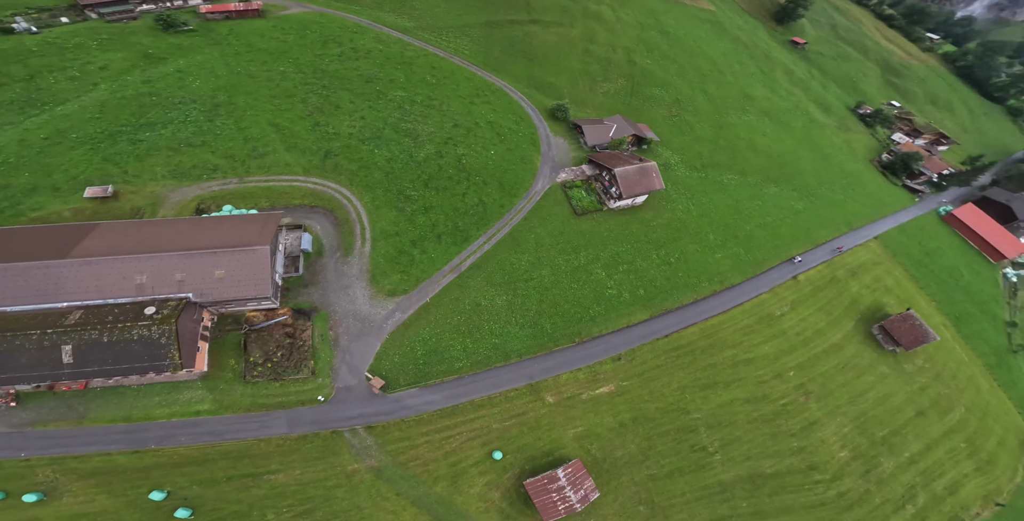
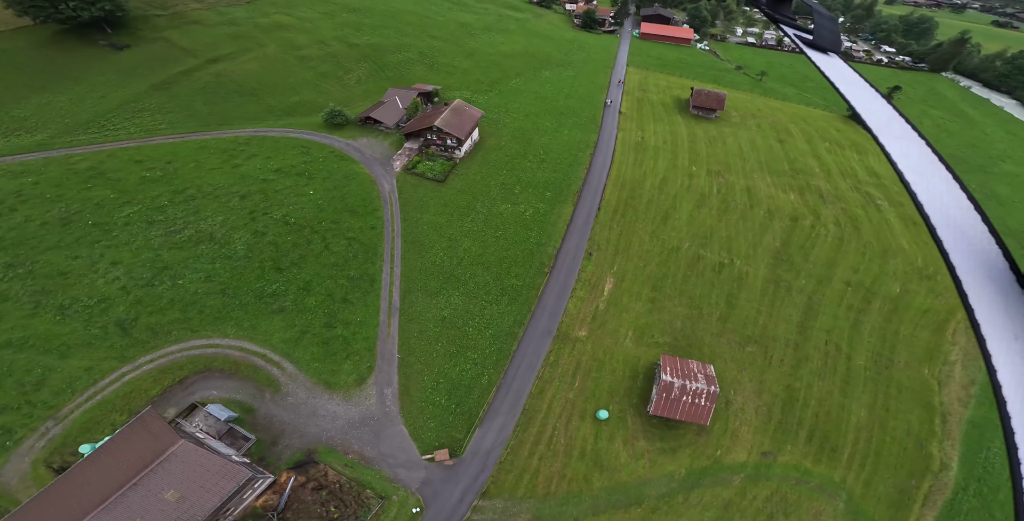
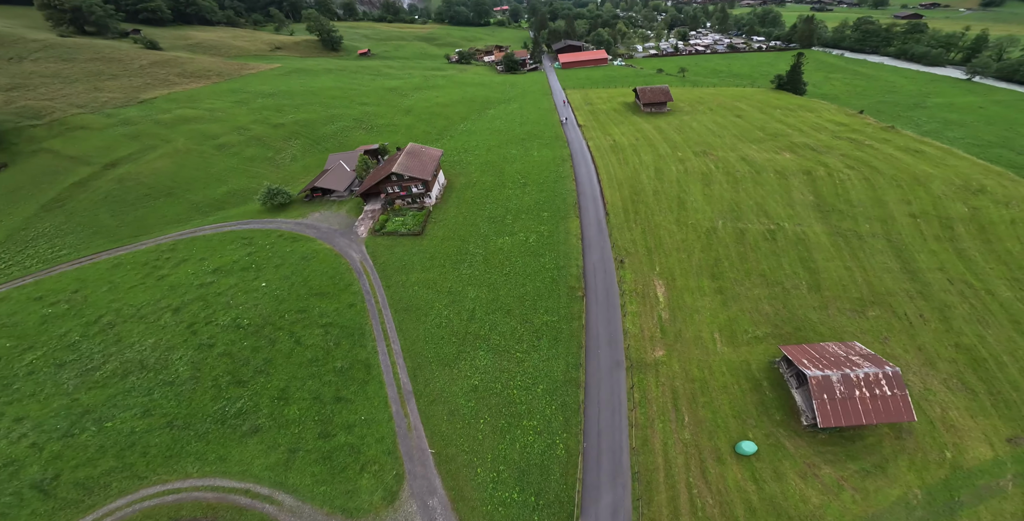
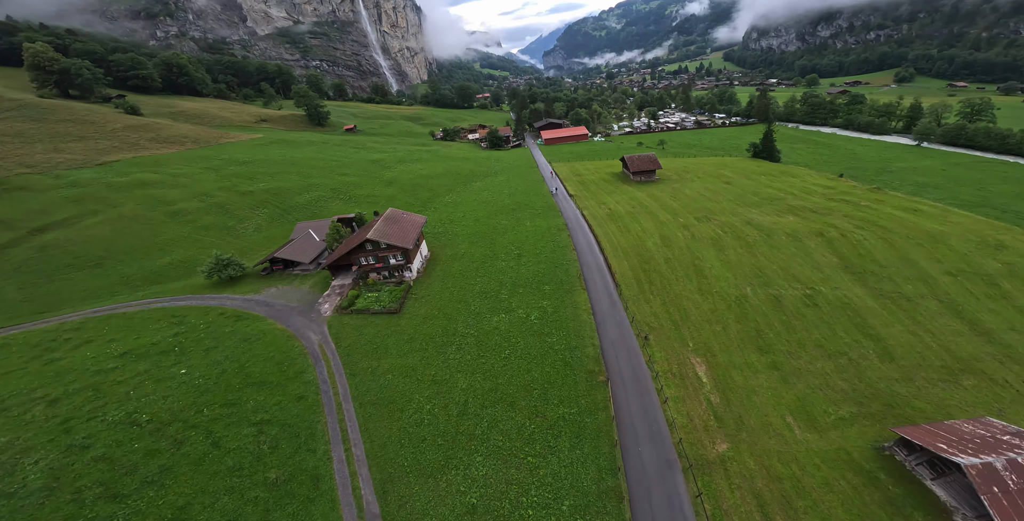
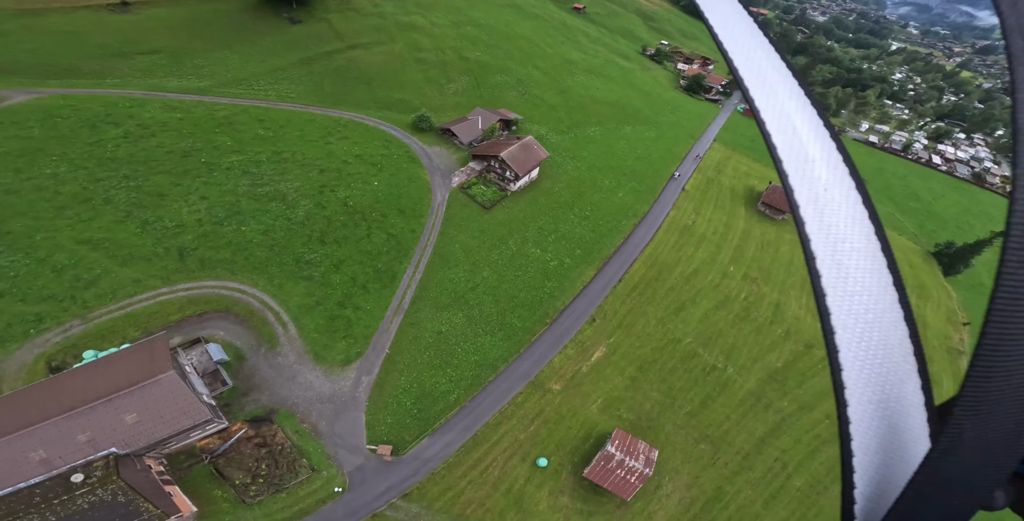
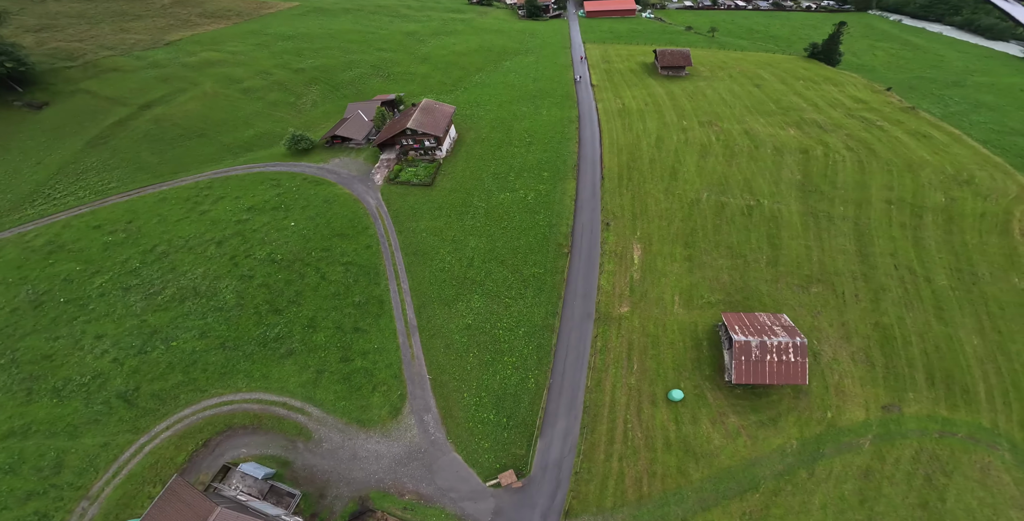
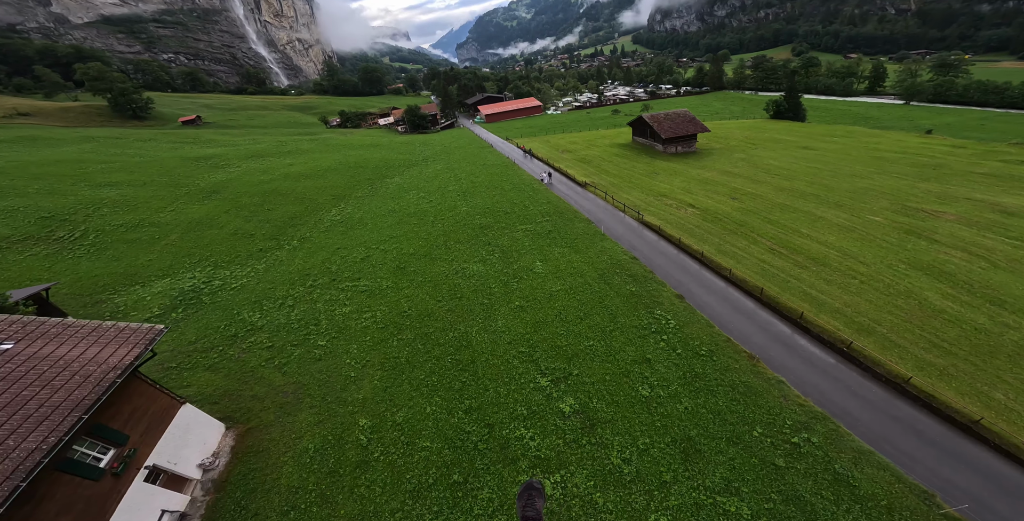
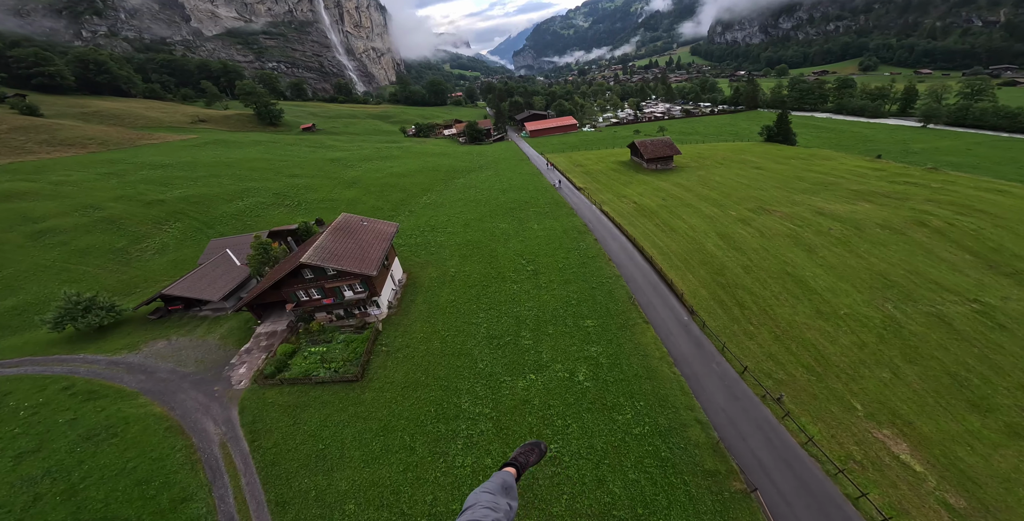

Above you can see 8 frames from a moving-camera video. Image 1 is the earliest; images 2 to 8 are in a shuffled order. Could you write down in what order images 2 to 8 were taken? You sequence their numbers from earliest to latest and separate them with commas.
5, 2, 6, 3, 4, 8, 7
